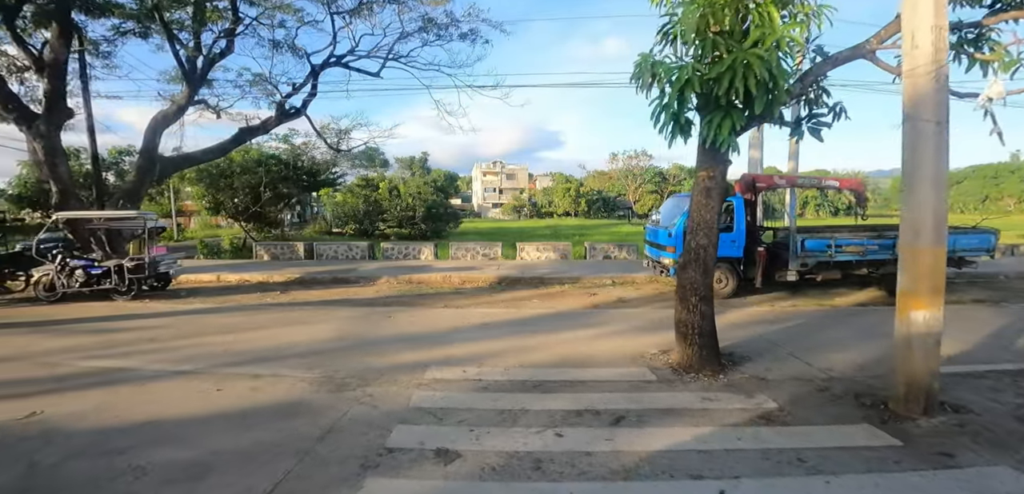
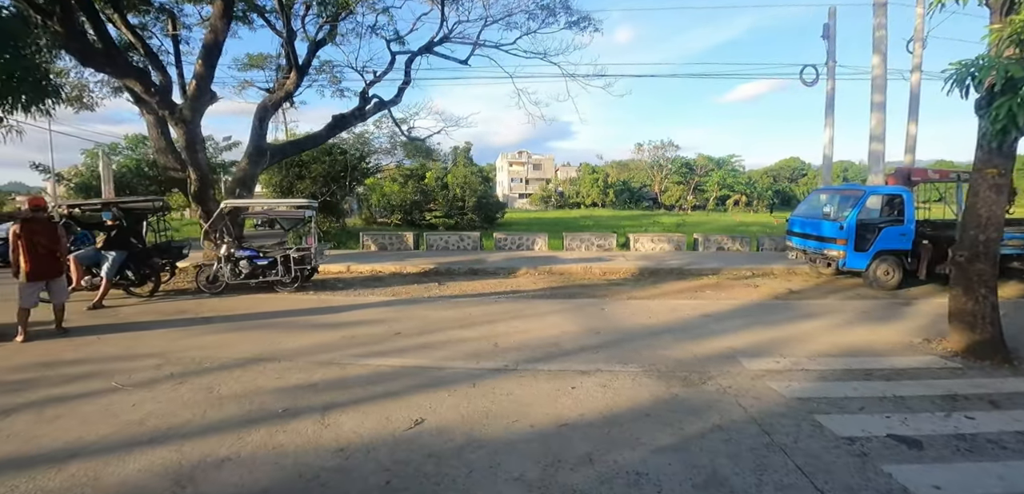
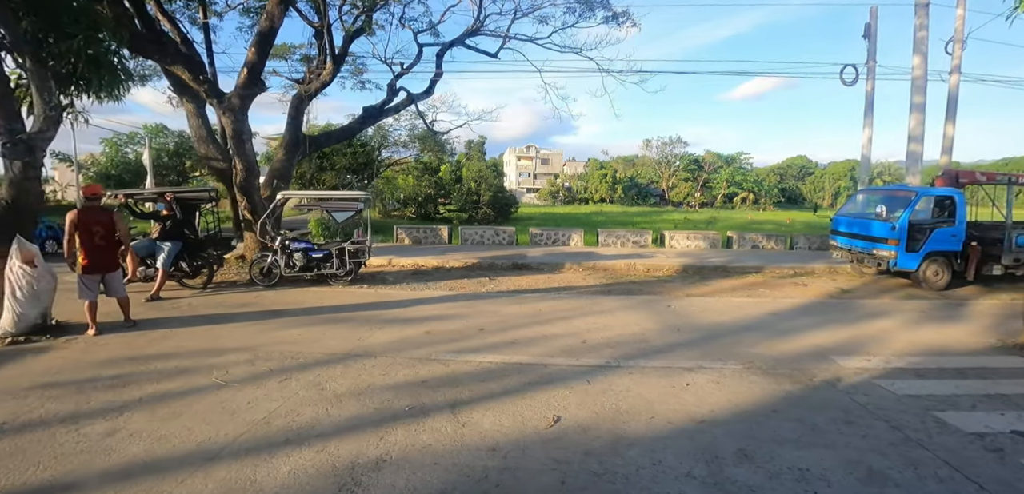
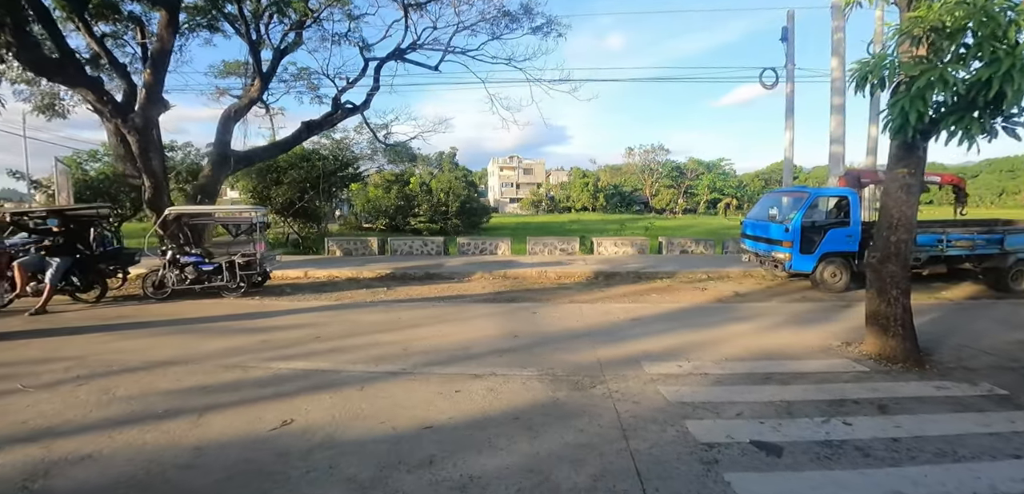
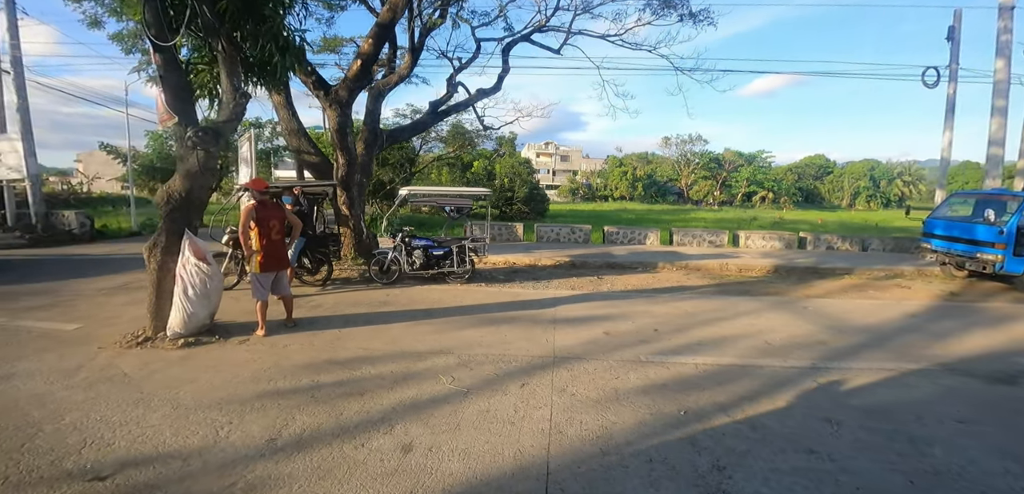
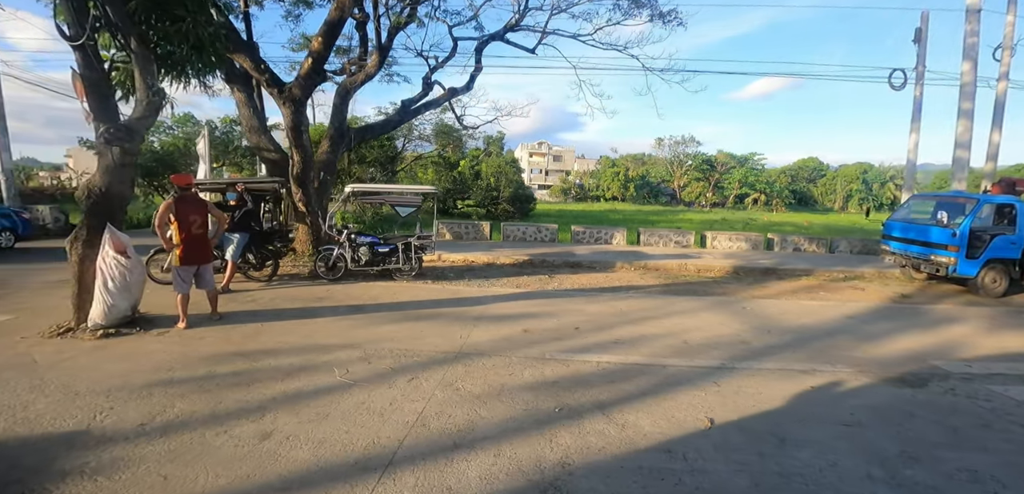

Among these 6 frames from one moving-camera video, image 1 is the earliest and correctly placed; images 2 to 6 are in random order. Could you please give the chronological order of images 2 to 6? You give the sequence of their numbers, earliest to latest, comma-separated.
4, 2, 3, 6, 5
